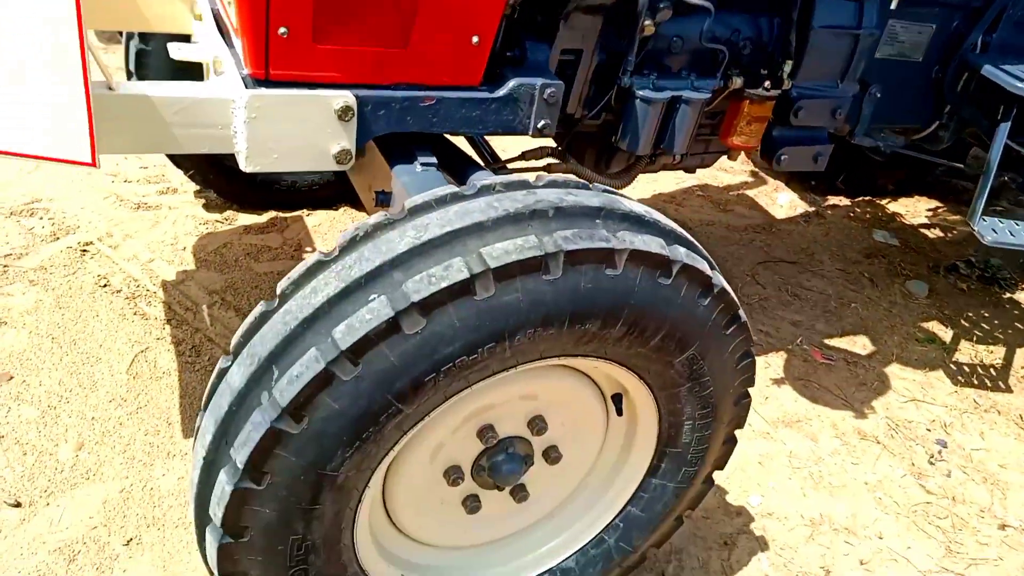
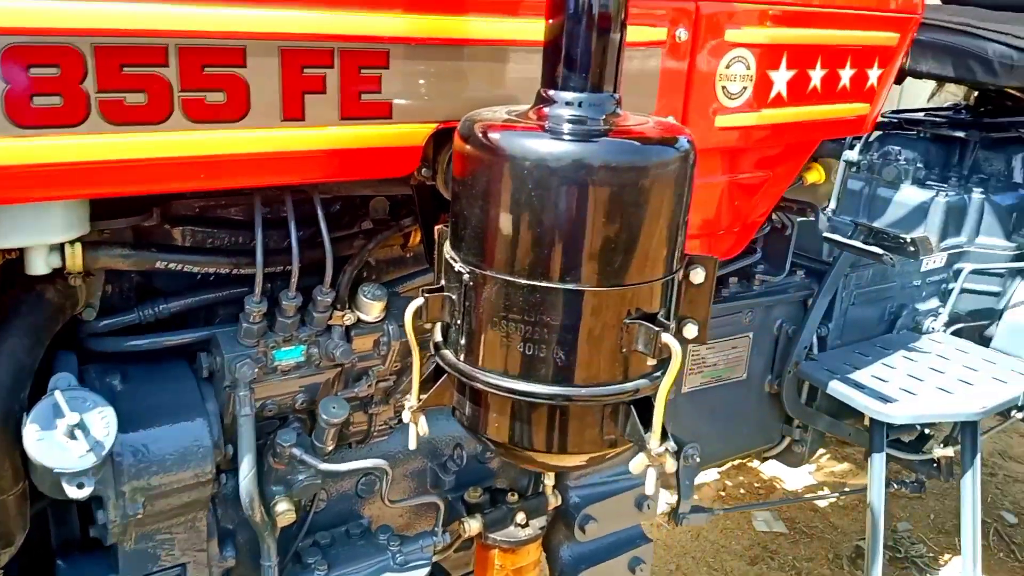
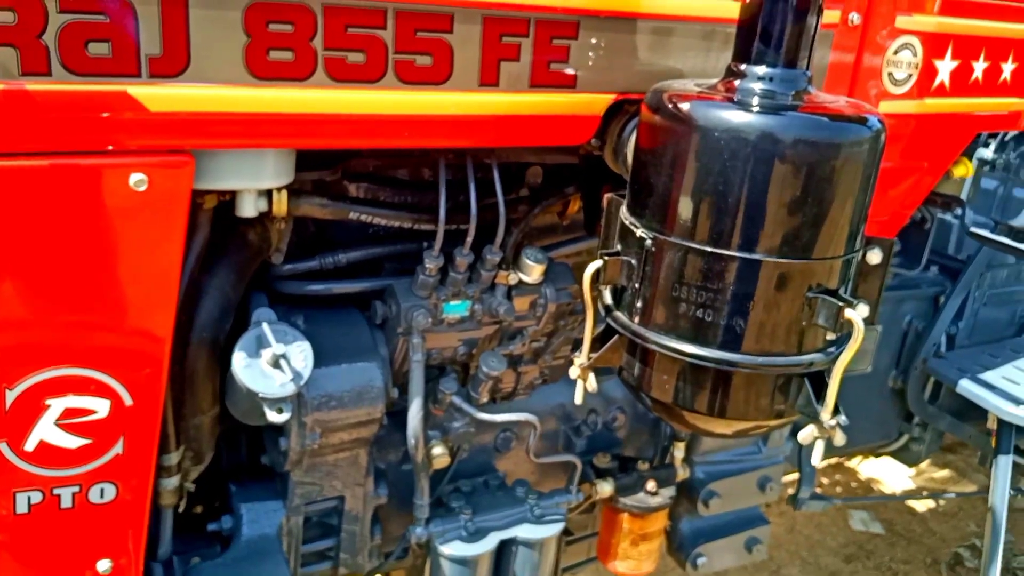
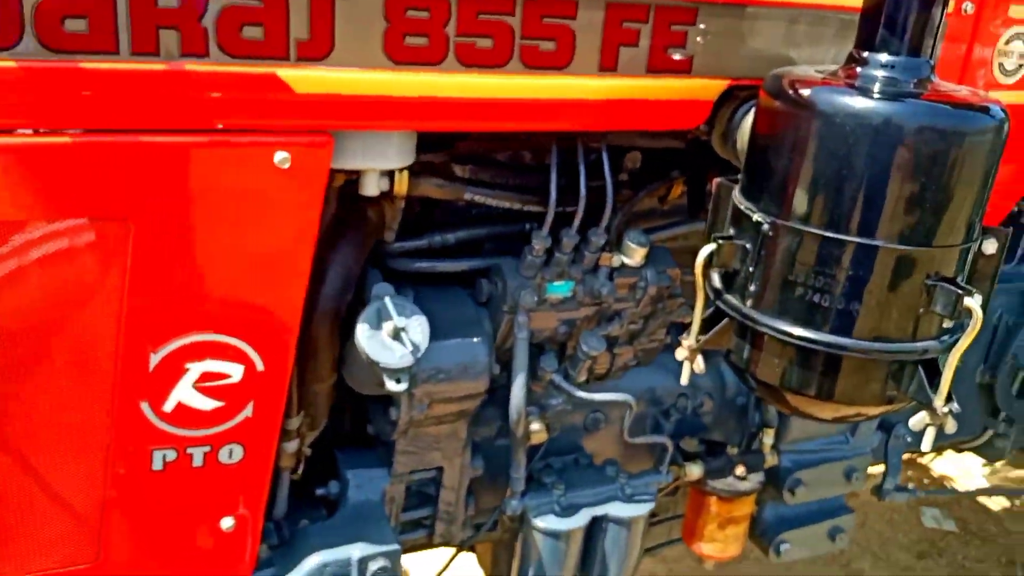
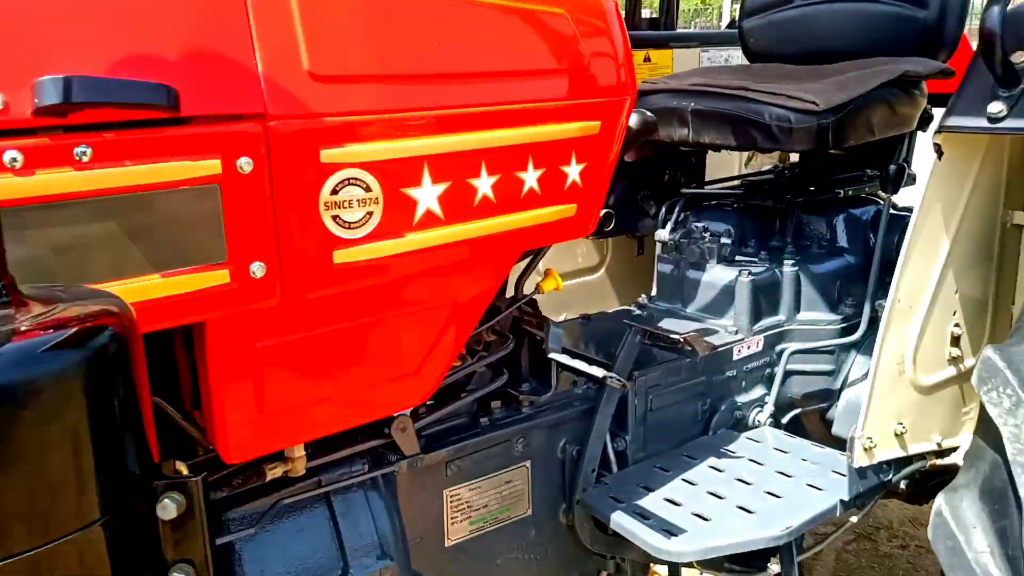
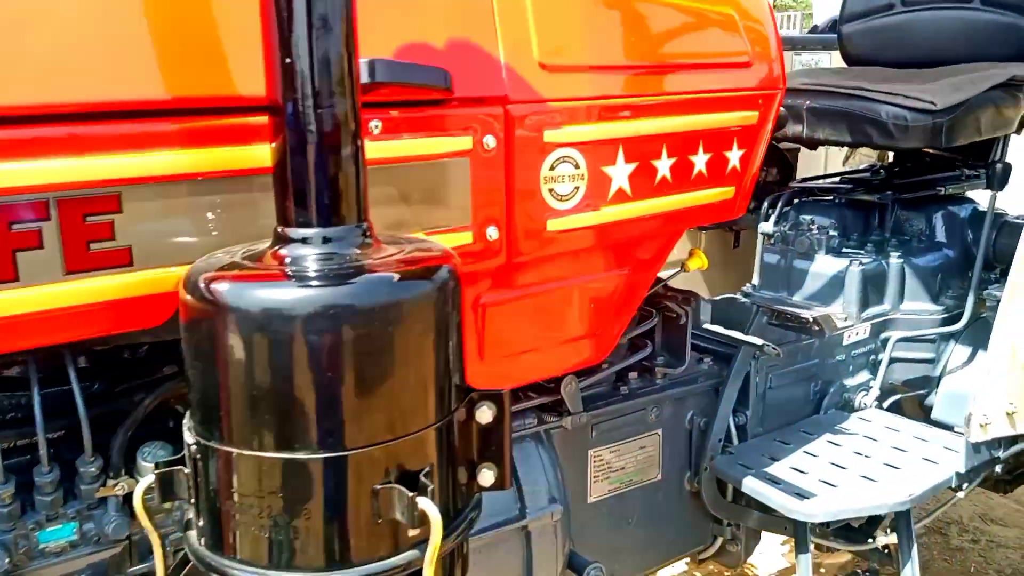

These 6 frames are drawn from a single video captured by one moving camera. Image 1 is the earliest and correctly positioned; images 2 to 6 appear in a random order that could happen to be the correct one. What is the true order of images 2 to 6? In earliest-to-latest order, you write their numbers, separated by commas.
4, 3, 2, 6, 5
